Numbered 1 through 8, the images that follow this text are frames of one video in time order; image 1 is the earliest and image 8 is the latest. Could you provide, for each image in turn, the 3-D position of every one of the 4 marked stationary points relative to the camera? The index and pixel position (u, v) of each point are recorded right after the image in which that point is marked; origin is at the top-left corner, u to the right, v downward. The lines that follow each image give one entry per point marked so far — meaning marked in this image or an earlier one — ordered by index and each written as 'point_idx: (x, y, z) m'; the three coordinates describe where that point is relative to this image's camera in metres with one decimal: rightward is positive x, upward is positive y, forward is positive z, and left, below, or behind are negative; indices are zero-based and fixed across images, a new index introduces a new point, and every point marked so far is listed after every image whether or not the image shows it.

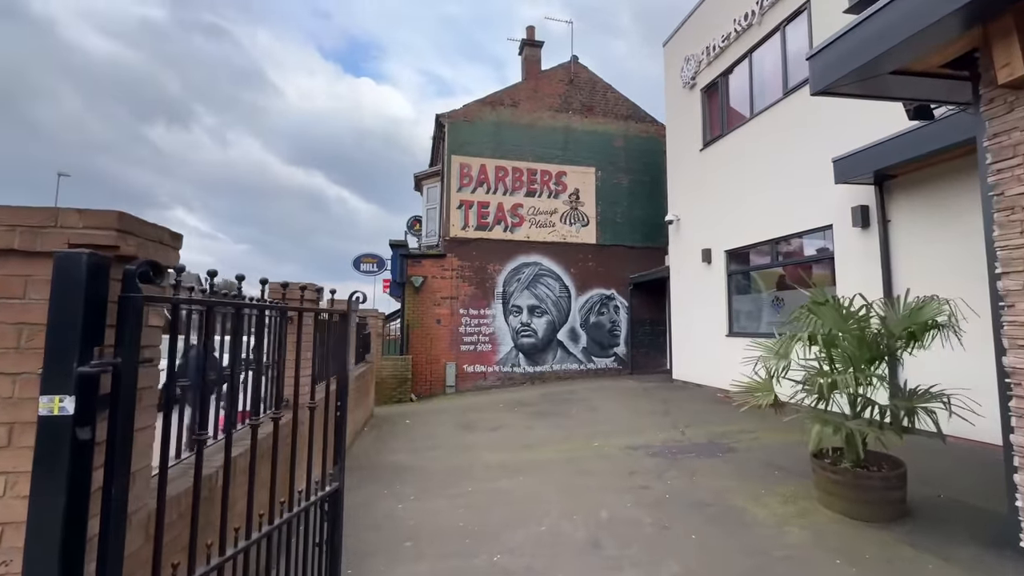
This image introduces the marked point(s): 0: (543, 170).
0: (+0.9, +3.4, +12.9) m
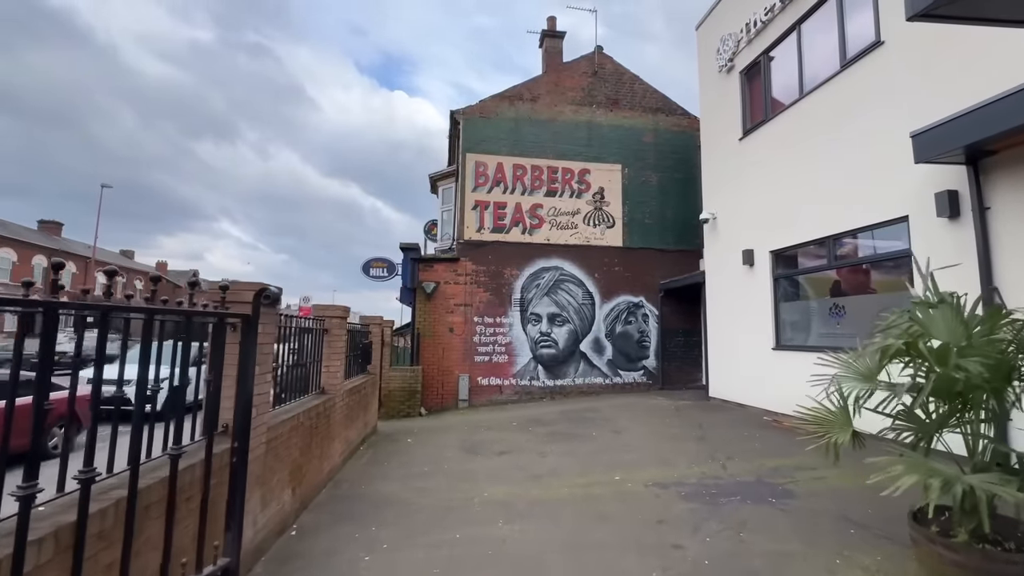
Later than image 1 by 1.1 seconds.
0: (+1.4, +3.2, +12.0) m
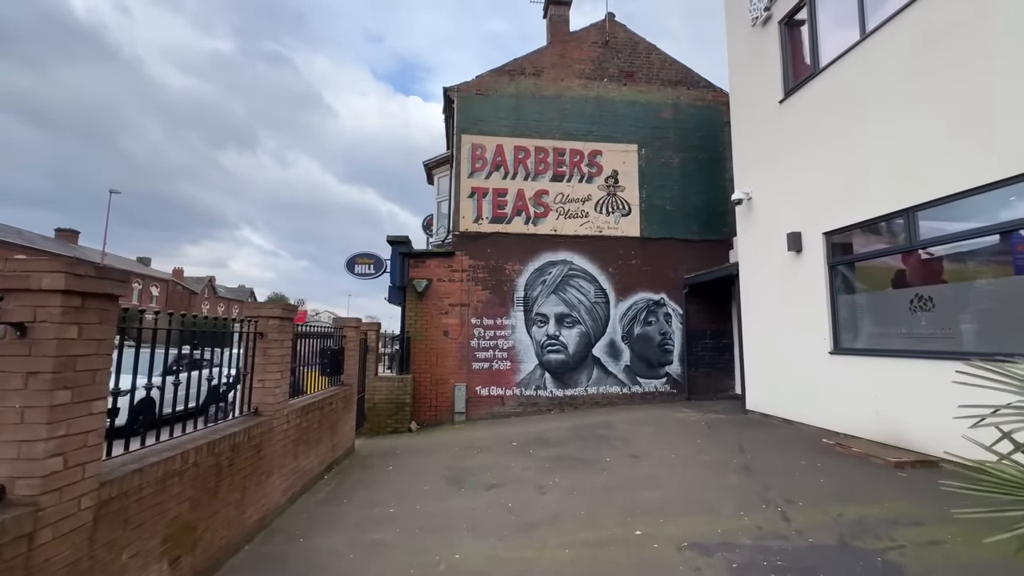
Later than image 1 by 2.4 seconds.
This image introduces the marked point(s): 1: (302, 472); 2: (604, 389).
0: (+1.4, +3.3, +10.6) m
1: (-2.5, -2.2, +5.2) m
2: (+2.1, -2.3, +10.0) m
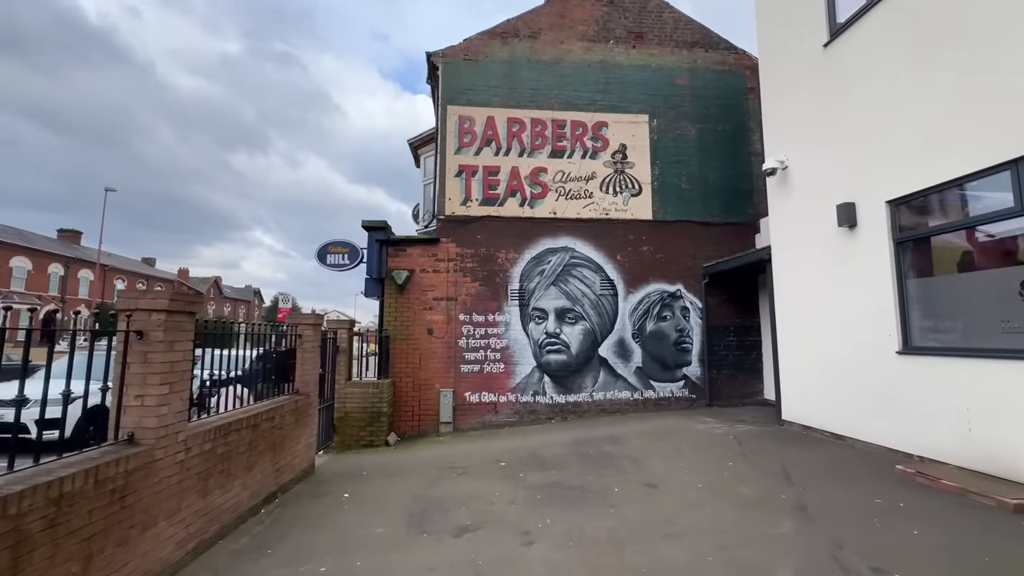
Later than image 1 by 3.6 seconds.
0: (+1.3, +3.5, +9.3) m
1: (-2.7, -2.0, +4.0) m
2: (+2.0, -2.1, +8.7) m
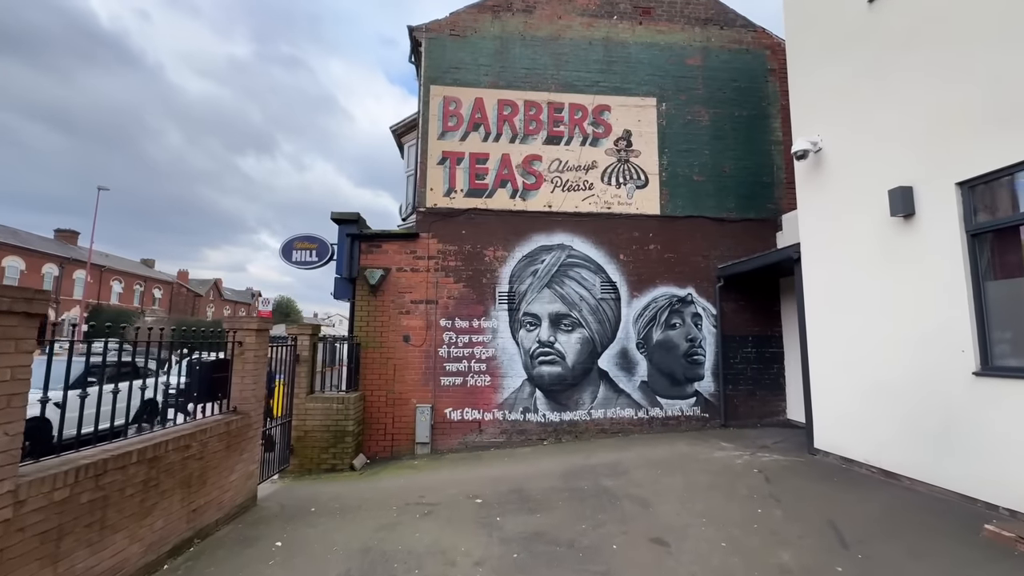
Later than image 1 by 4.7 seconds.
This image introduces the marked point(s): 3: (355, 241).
0: (+1.1, +3.4, +8.3) m
1: (-2.9, -2.0, +3.0) m
2: (+1.7, -2.1, +7.7) m
3: (-2.7, +0.8, +7.7) m
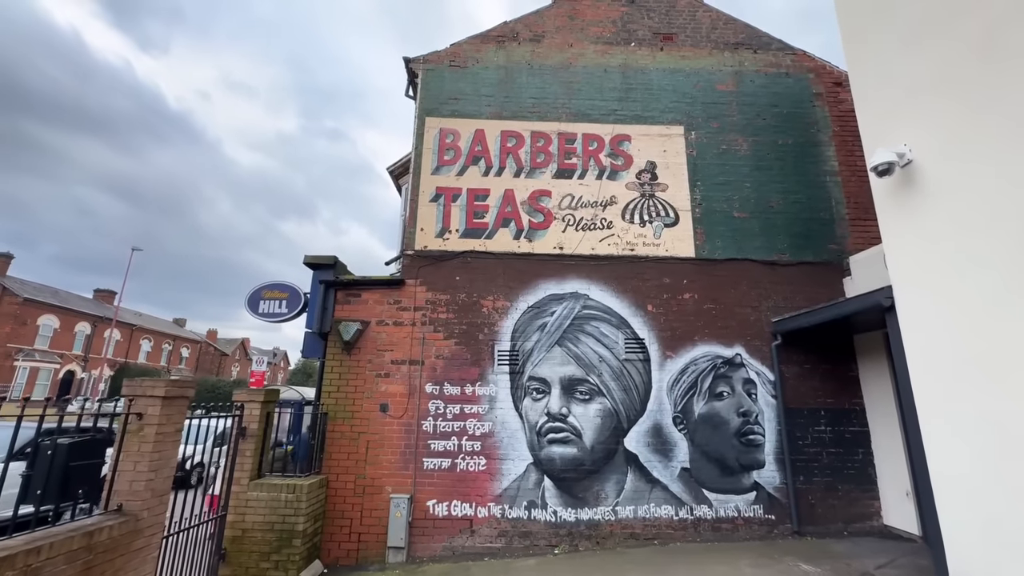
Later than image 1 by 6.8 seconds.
0: (+1.2, +2.5, +7.3) m
1: (-3.2, -2.1, +1.6) m
2: (+1.8, -2.9, +5.9) m
3: (-2.7, 0.0, +6.6) m
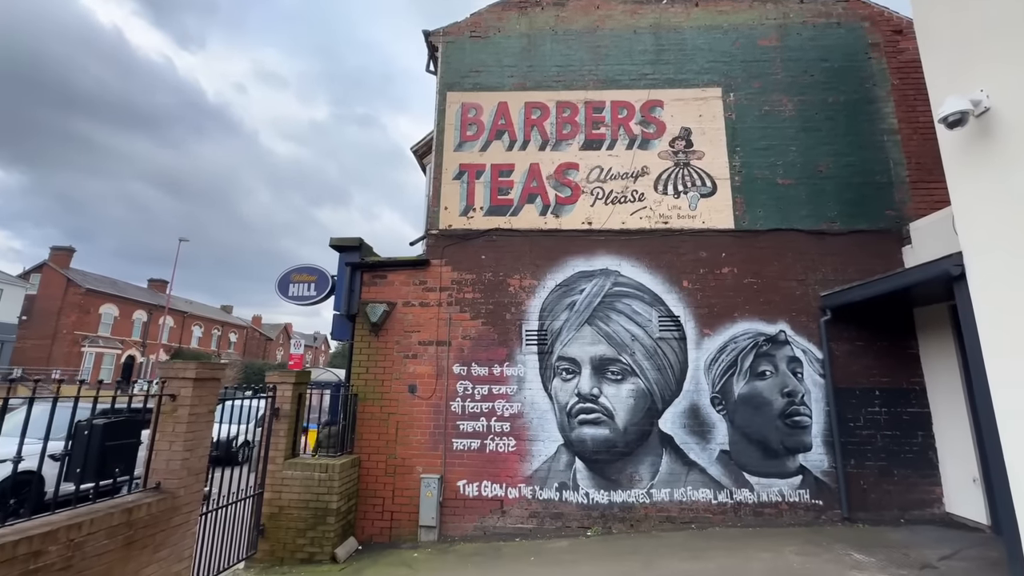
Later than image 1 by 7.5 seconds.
0: (+1.6, +2.9, +6.9) m
1: (-3.1, -2.1, +1.7) m
2: (+2.2, -2.6, +5.6) m
3: (-2.3, +0.3, +6.5) m
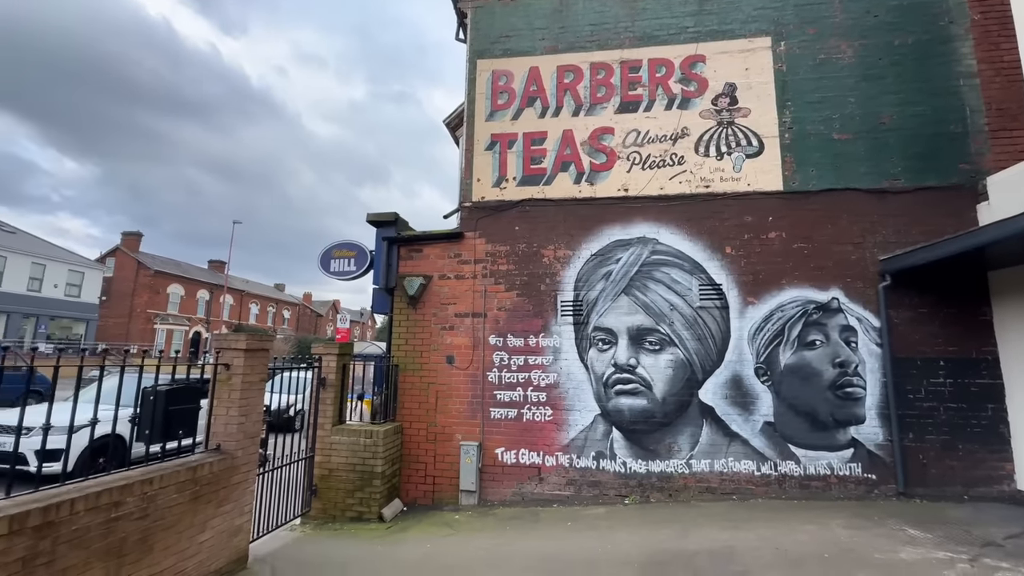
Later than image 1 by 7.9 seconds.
0: (+2.1, +3.3, +6.5) m
1: (-3.0, -2.0, +2.0) m
2: (+2.6, -2.2, +5.5) m
3: (-1.8, +0.6, +6.7) m
